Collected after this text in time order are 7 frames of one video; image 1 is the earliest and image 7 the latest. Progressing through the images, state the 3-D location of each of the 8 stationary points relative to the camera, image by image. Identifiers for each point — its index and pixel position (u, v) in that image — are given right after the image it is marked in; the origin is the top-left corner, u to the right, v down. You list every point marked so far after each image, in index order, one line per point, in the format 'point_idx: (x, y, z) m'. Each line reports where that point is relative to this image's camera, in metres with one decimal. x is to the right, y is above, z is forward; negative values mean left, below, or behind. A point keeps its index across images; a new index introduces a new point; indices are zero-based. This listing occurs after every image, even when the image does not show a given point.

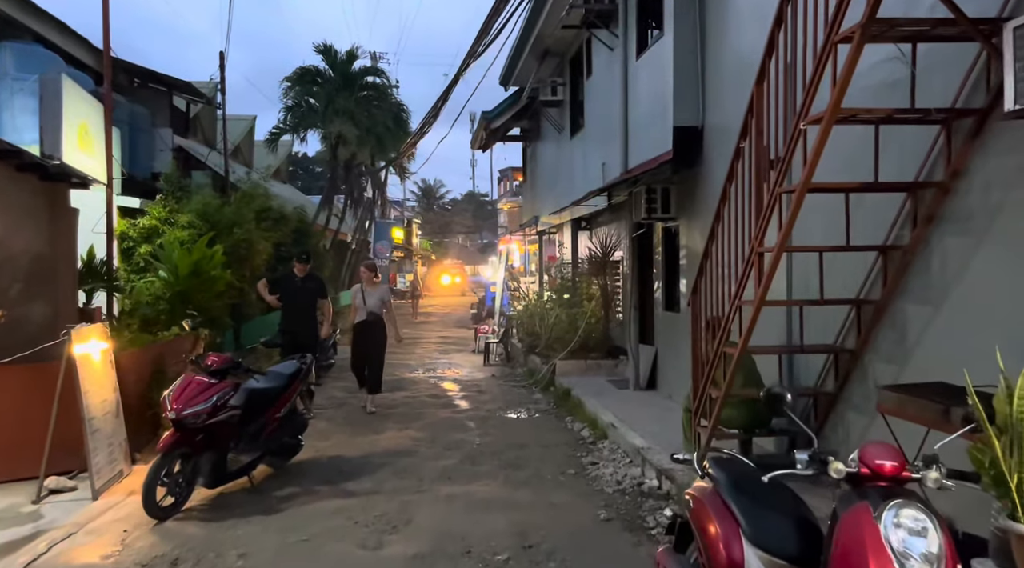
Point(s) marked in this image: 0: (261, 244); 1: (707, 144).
0: (-3.7, +0.6, +12.0) m
1: (+1.9, +1.4, +8.0) m
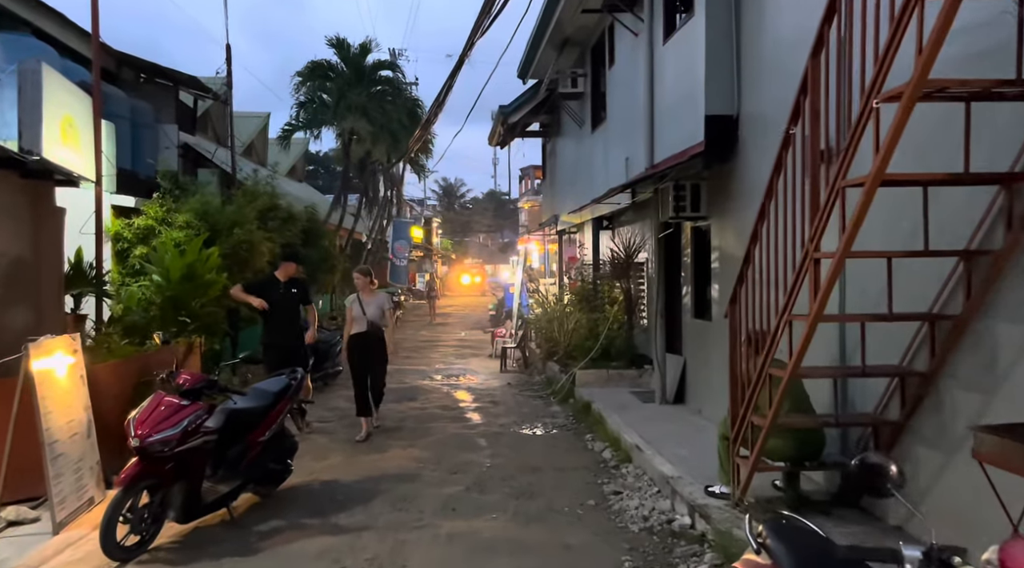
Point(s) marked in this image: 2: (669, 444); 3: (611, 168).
0: (-3.4, +0.6, +11.4) m
1: (+2.0, +1.3, +7.2) m
2: (+1.3, -1.3, +6.9) m
3: (+1.4, +1.7, +12.0) m
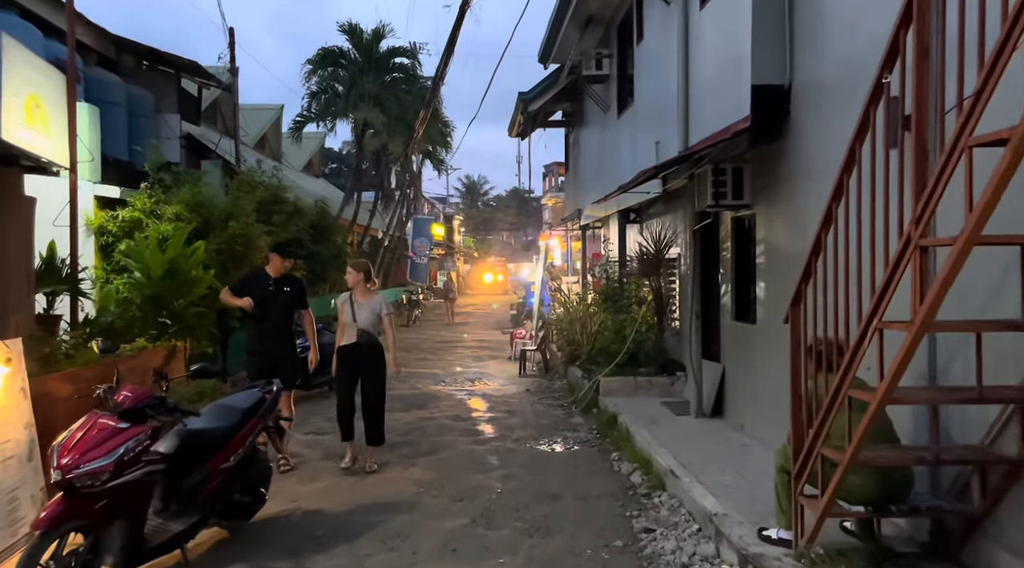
0: (-3.2, +0.6, +10.5) m
1: (+2.1, +1.3, +6.2) m
2: (+1.4, -1.3, +5.9) m
3: (+1.7, +1.7, +11.0) m
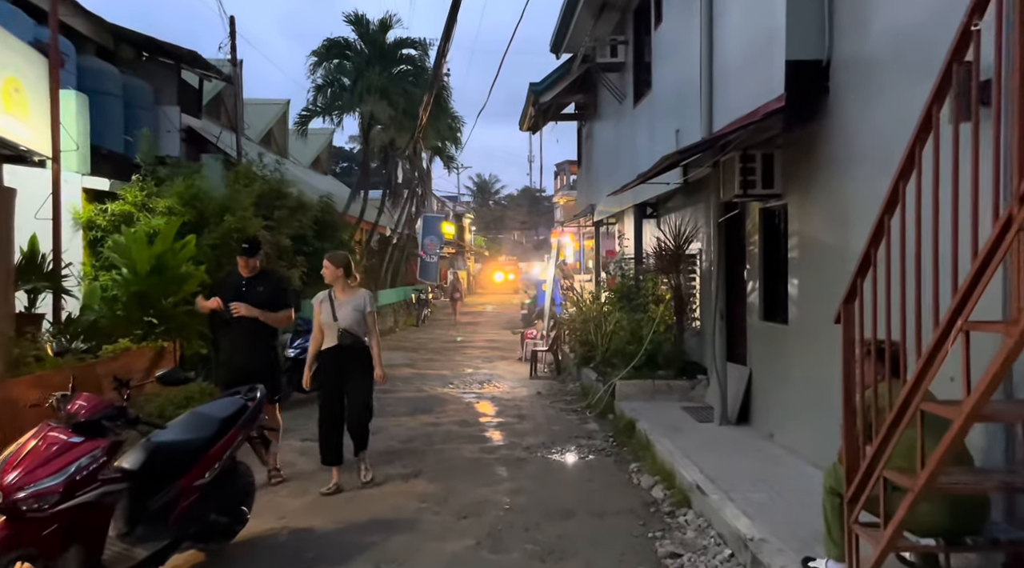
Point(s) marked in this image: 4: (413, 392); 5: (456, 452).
0: (-3.1, +0.6, +10.0) m
1: (+2.2, +1.4, +5.6) m
2: (+1.5, -1.3, +5.4) m
3: (+1.8, +1.7, +10.4) m
4: (-1.4, -1.5, +11.4) m
5: (-0.5, -1.5, +7.5) m
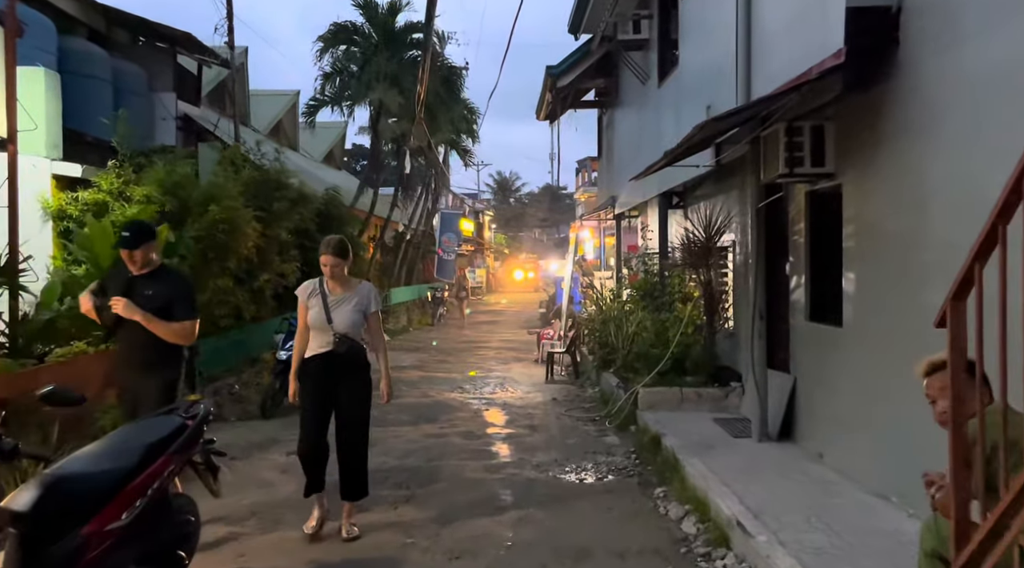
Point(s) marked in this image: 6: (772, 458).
0: (-2.9, +0.7, +9.2) m
1: (+2.2, +1.4, +4.6) m
2: (+1.5, -1.3, +4.4) m
3: (+2.0, +1.8, +9.4) m
4: (-1.2, -1.4, +10.5) m
5: (-0.4, -1.5, +6.6) m
6: (+1.9, -1.3, +6.0) m
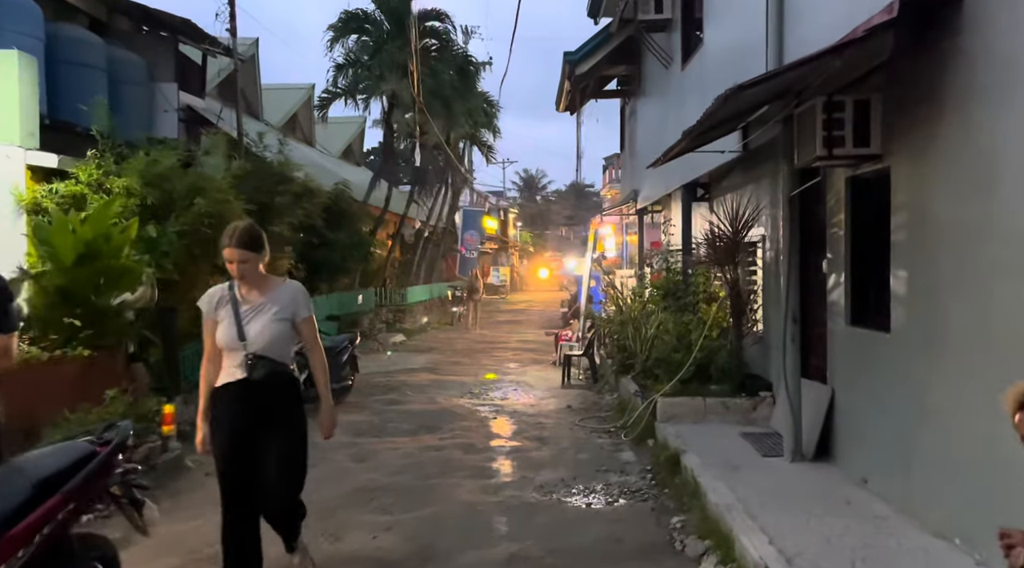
0: (-2.9, +0.7, +8.5) m
1: (+2.1, +1.4, +3.8) m
2: (+1.4, -1.3, +3.7) m
3: (+2.1, +1.8, +8.6) m
4: (-1.1, -1.4, +9.8) m
5: (-0.4, -1.5, +5.9) m
6: (+1.9, -1.2, +5.2) m
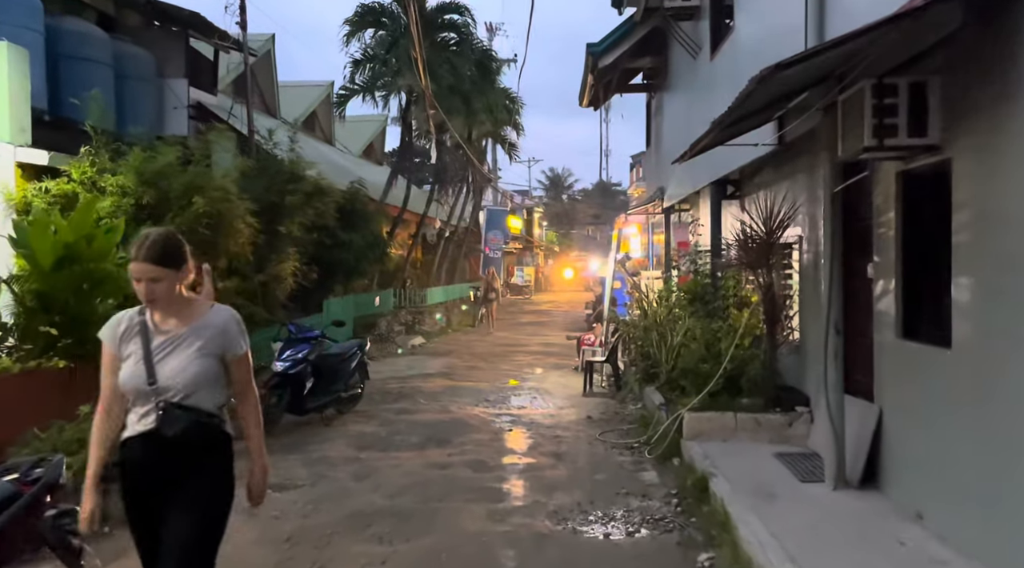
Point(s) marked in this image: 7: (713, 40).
0: (-2.7, +0.7, +8.1) m
1: (+2.1, +1.3, +3.2) m
2: (+1.4, -1.3, +3.1) m
3: (+2.2, +1.7, +8.1) m
4: (-0.9, -1.5, +9.3) m
5: (-0.4, -1.5, +5.4) m
6: (+1.9, -1.3, +4.6) m
7: (+2.3, +2.7, +9.4) m
